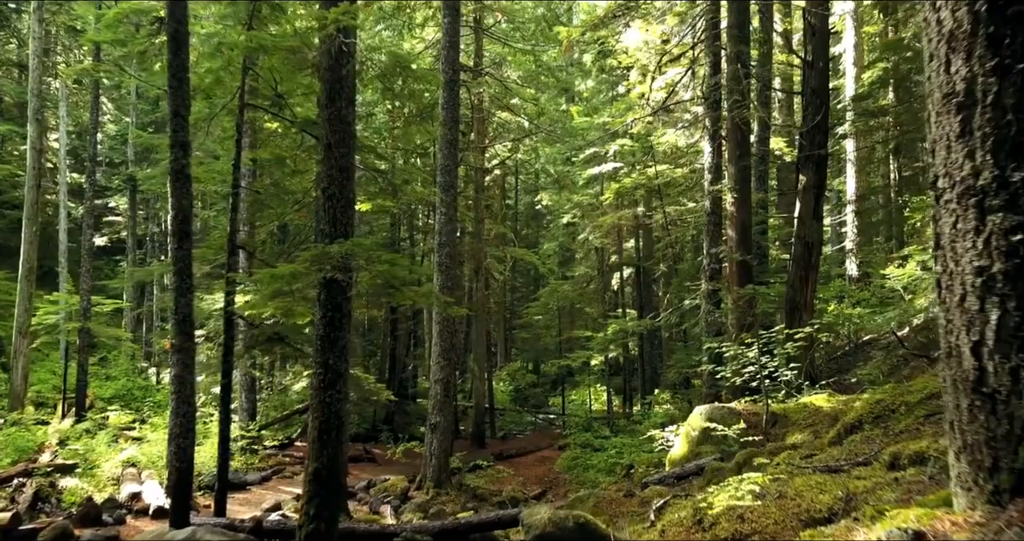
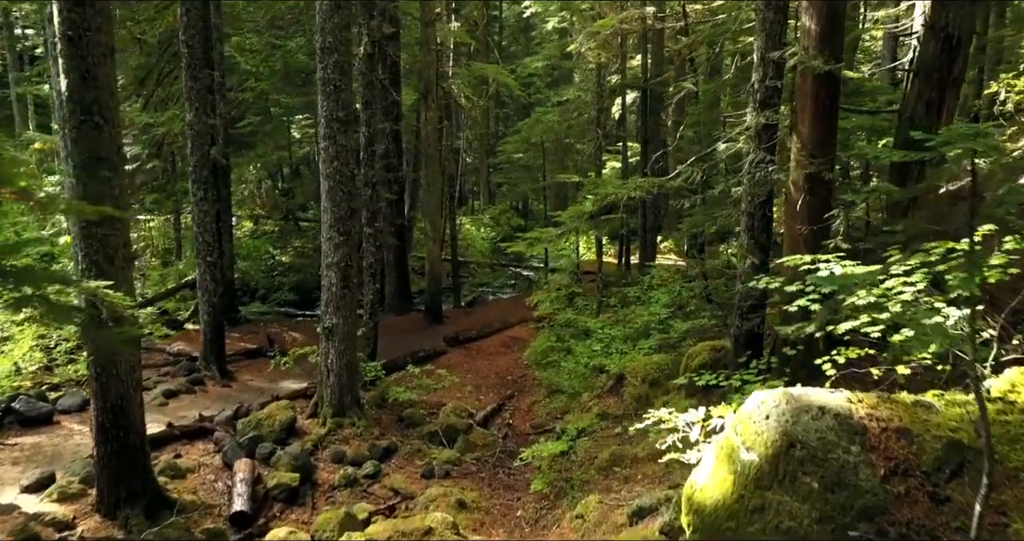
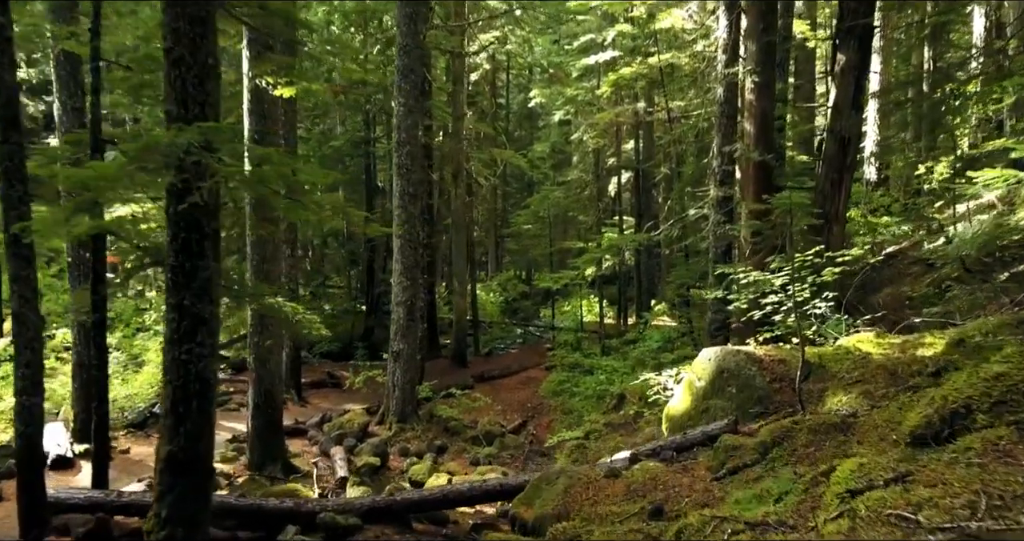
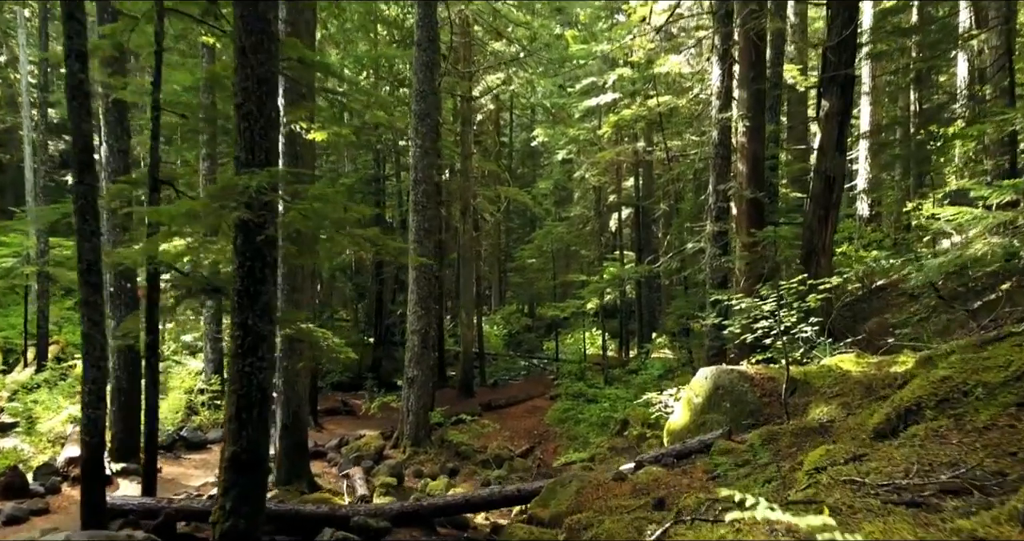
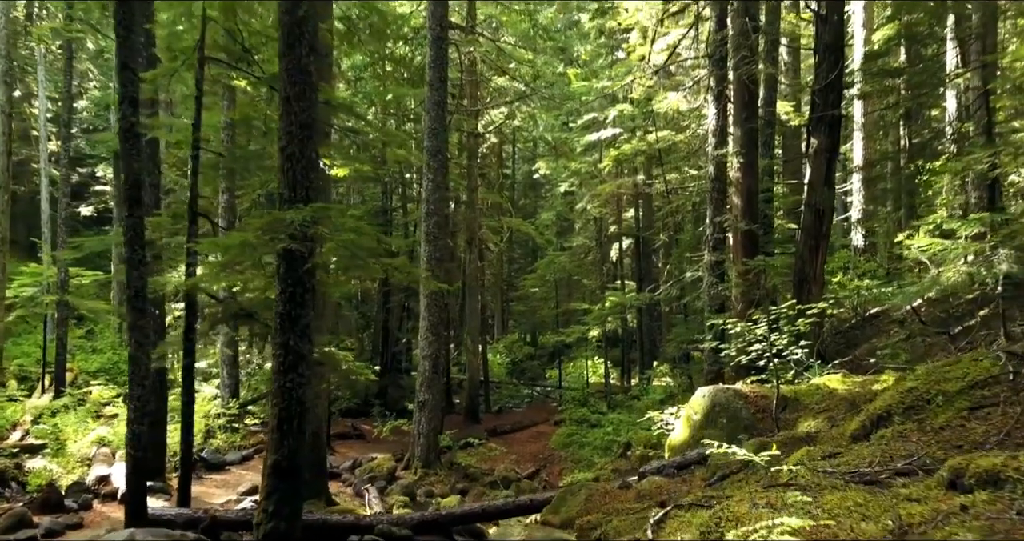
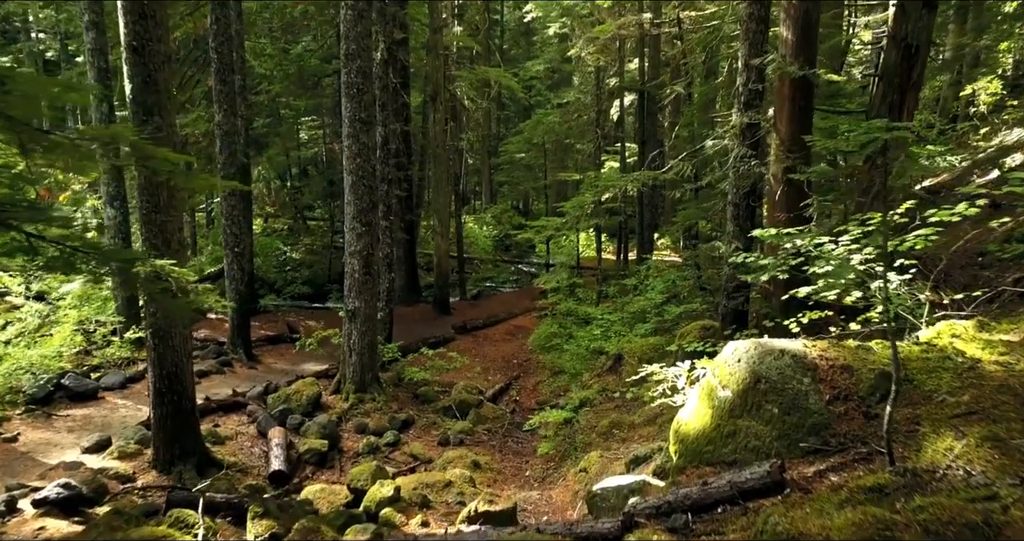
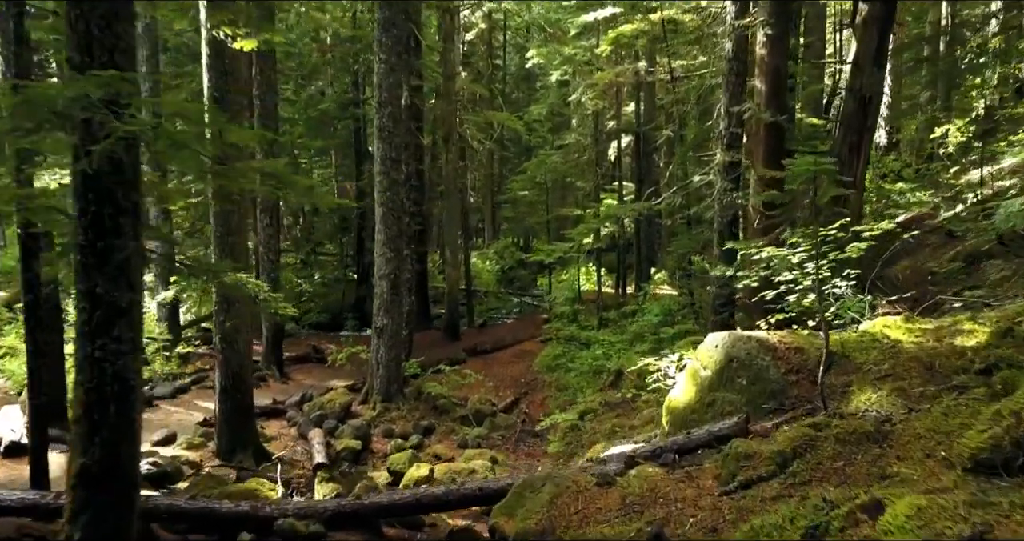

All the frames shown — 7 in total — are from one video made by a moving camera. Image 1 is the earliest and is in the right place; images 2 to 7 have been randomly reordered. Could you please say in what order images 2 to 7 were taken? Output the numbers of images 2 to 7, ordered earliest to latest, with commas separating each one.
5, 4, 3, 7, 6, 2
